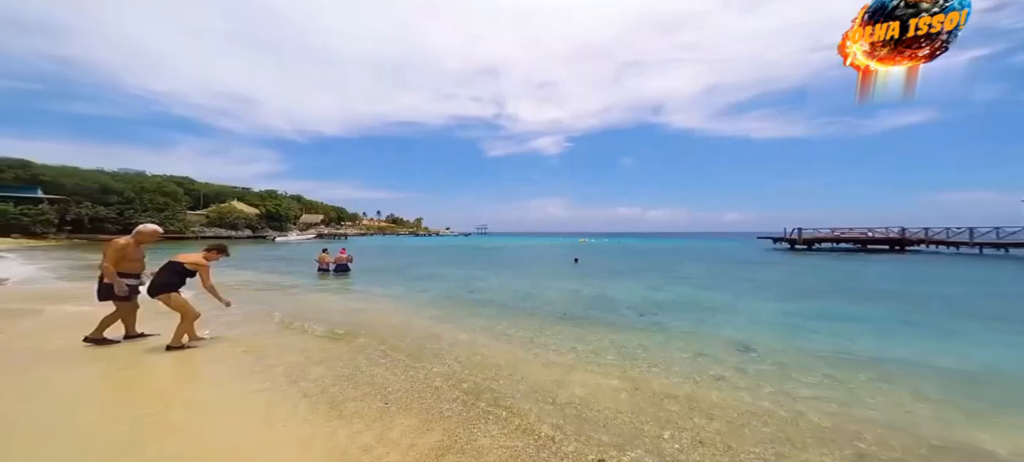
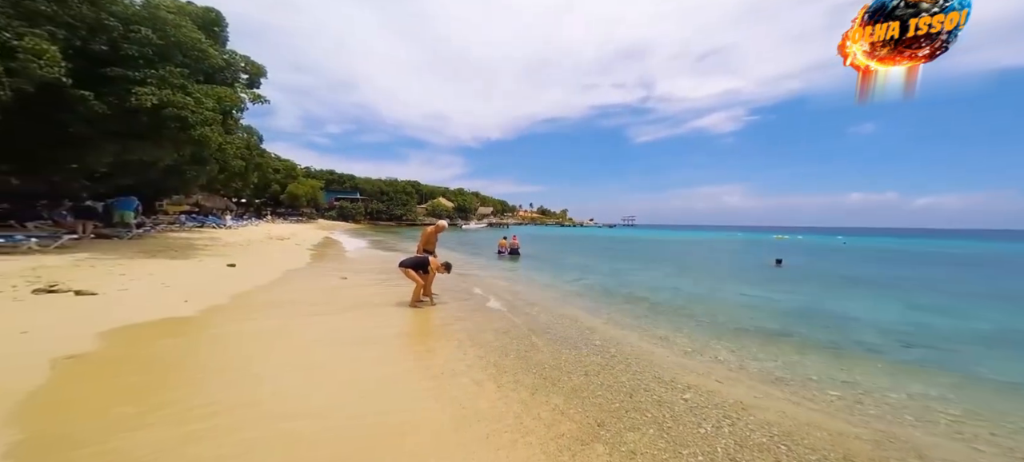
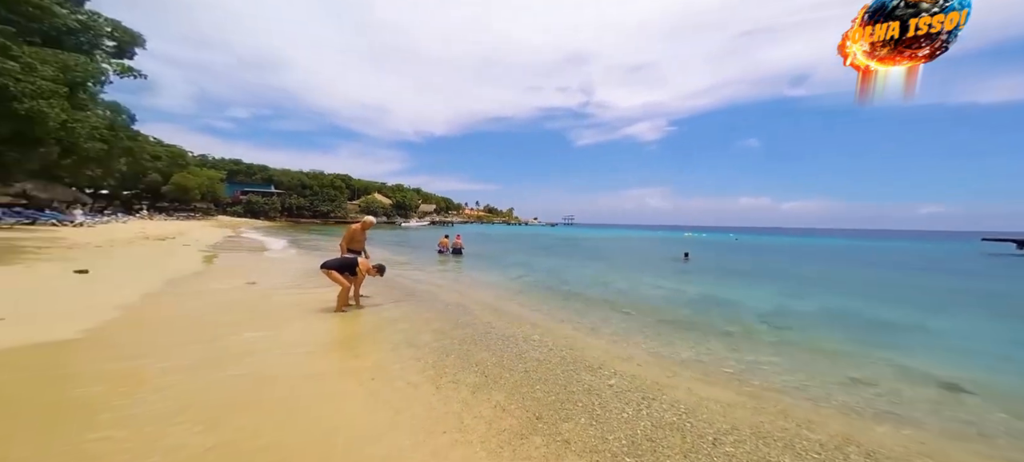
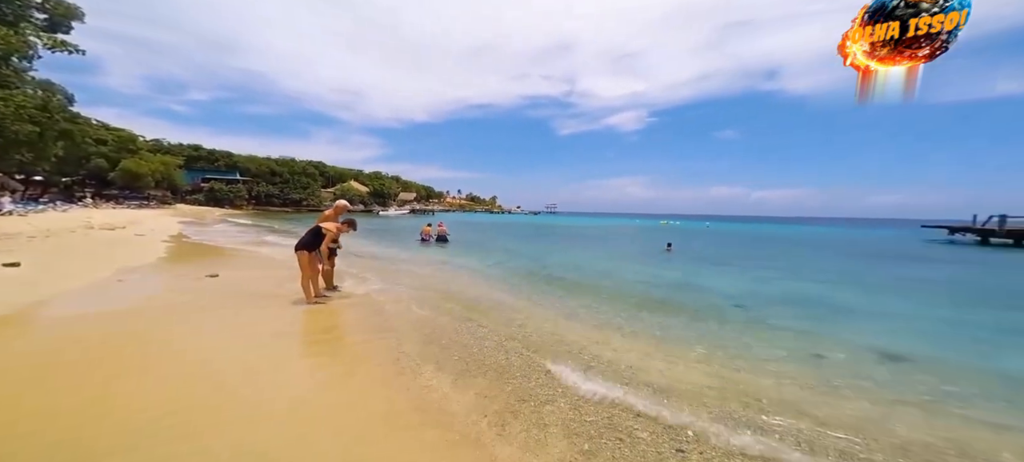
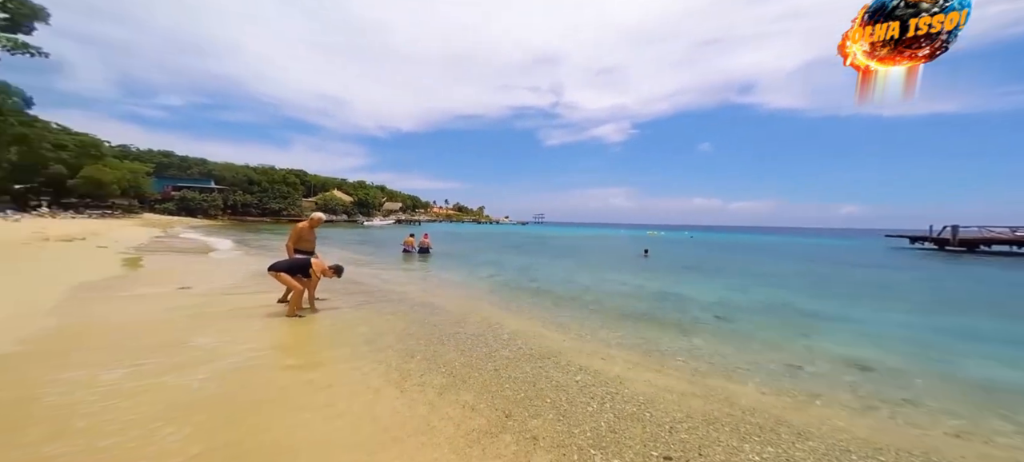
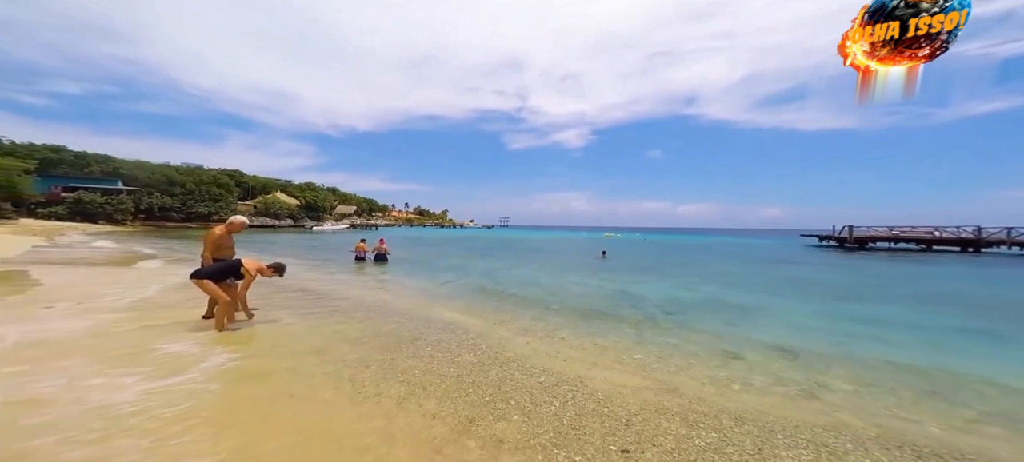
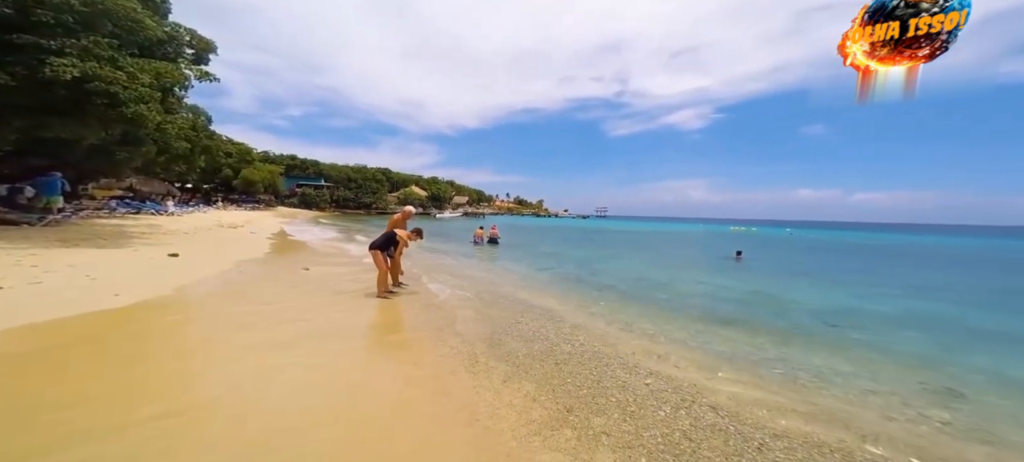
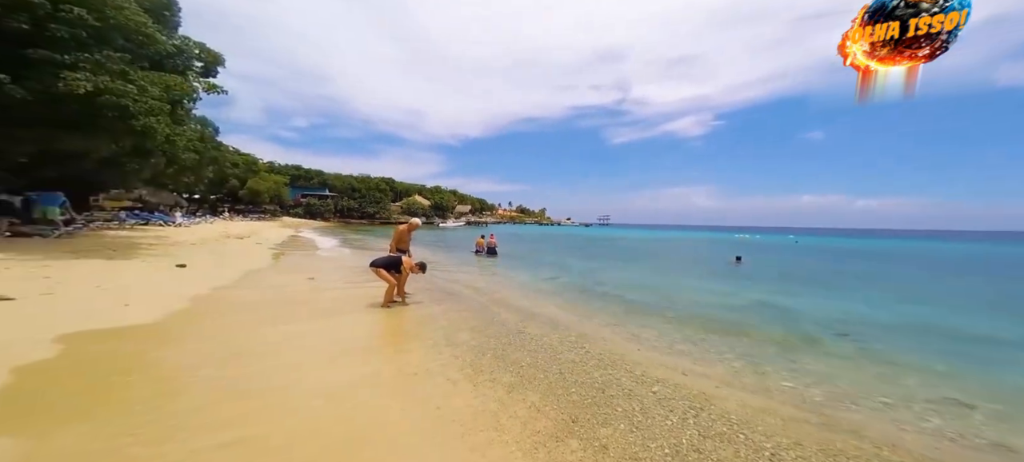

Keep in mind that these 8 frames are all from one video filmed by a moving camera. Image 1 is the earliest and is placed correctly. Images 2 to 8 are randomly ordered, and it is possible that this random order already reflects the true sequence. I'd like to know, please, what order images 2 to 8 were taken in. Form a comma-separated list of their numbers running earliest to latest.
6, 5, 3, 8, 2, 7, 4
